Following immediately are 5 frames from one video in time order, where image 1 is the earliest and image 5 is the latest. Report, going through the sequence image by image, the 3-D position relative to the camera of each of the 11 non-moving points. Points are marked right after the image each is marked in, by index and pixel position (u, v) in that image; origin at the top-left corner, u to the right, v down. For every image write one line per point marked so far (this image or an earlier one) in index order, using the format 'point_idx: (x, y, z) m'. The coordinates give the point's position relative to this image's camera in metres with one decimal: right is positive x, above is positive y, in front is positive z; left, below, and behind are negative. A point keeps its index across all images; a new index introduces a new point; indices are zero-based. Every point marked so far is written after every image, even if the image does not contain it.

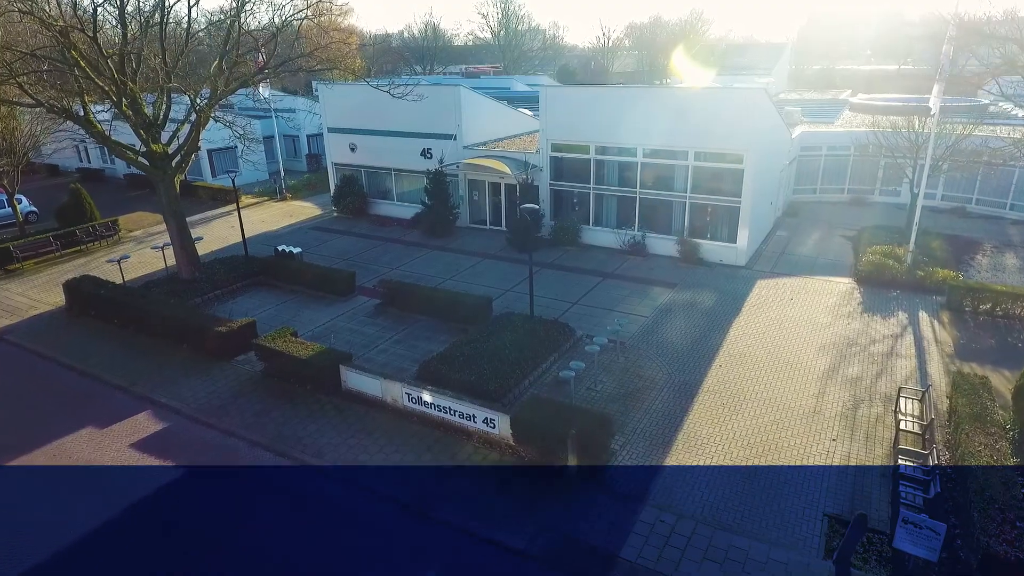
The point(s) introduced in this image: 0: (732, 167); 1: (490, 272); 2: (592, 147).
0: (+5.9, +3.3, +17.3) m
1: (-0.6, +0.4, +17.5) m
2: (+2.4, +4.2, +19.1) m
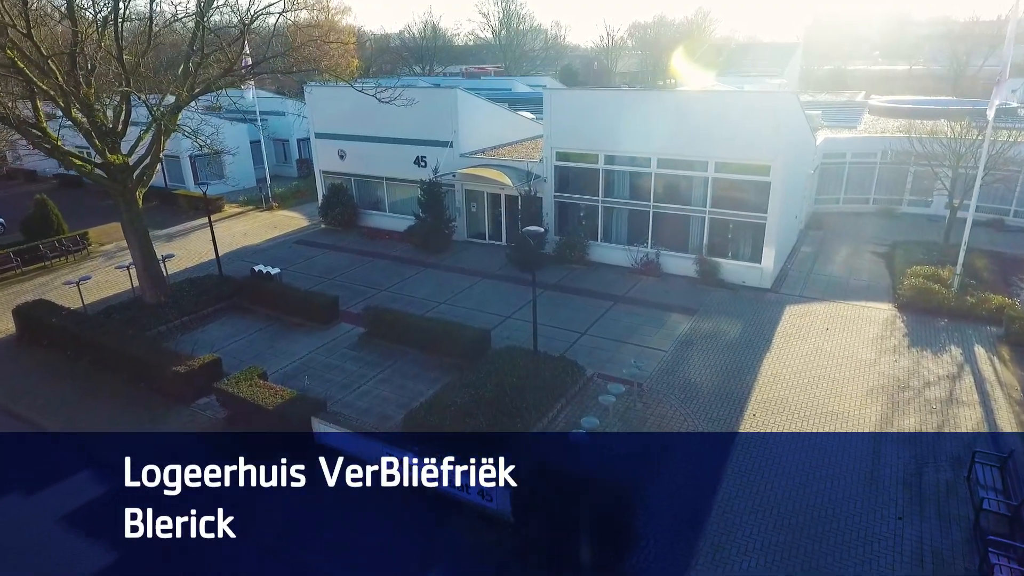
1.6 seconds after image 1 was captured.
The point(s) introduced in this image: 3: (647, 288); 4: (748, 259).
0: (+6.0, +2.7, +15.6) m
1: (-0.6, -0.2, +15.8) m
2: (+2.4, +3.6, +17.4) m
3: (+3.4, 0.0, +16.2) m
4: (+6.0, +0.7, +16.2) m
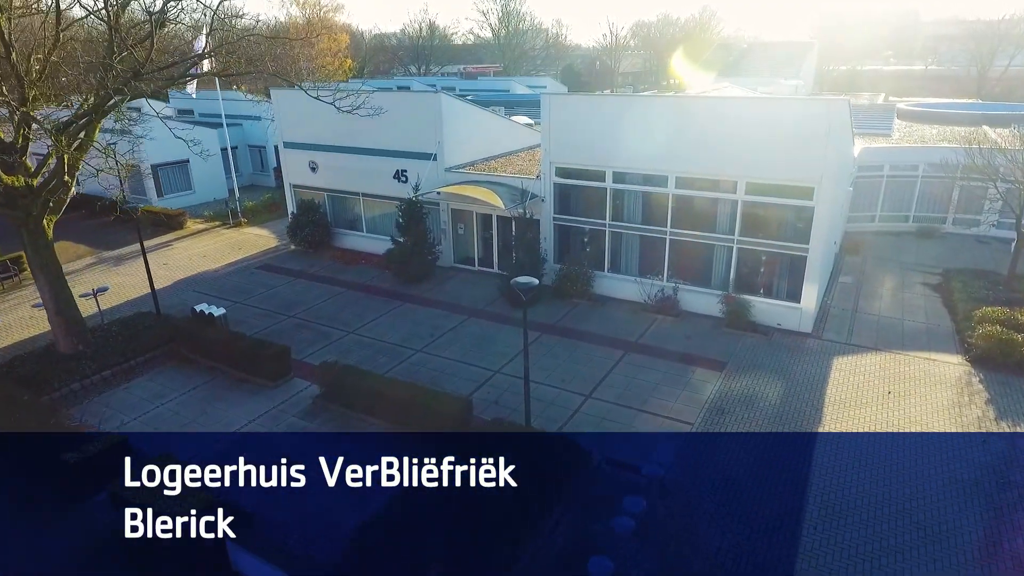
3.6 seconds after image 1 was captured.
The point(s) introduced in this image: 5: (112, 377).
0: (+5.8, +1.7, +13.0) m
1: (-0.8, -1.1, +13.2) m
2: (+2.2, +2.7, +14.8) m
3: (+3.2, -0.9, +13.6) m
4: (+5.8, -0.2, +13.6) m
5: (-7.7, -1.7, +12.2) m
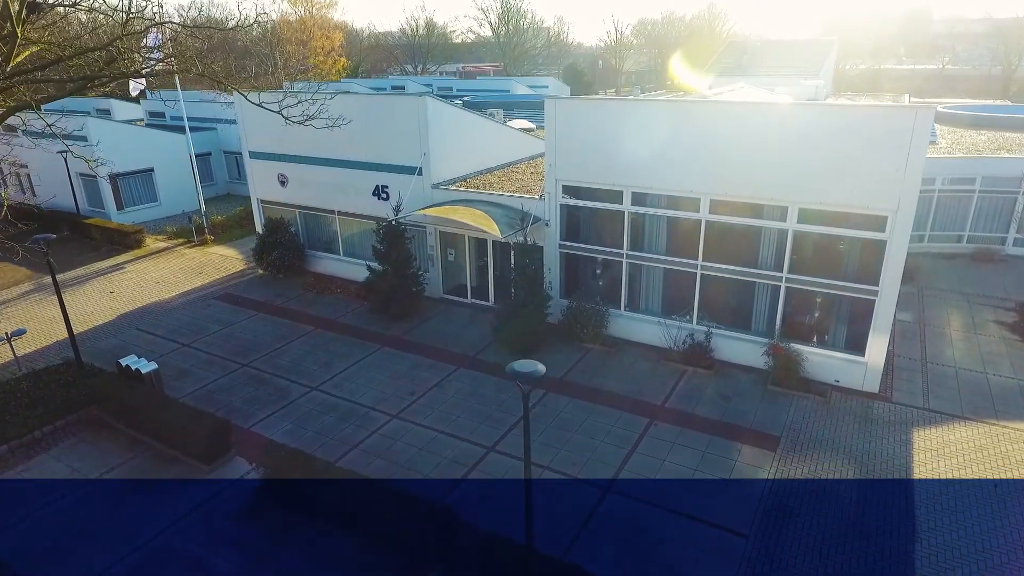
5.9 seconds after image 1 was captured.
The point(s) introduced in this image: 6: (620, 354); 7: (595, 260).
0: (+5.7, +0.9, +10.5) m
1: (-0.8, -2.0, +10.7) m
2: (+2.2, +1.8, +12.3) m
3: (+3.2, -1.8, +11.1) m
4: (+5.8, -1.0, +11.1) m
5: (-7.7, -2.5, +9.7) m
6: (+2.1, -1.3, +12.6) m
7: (+1.7, +0.6, +13.1) m
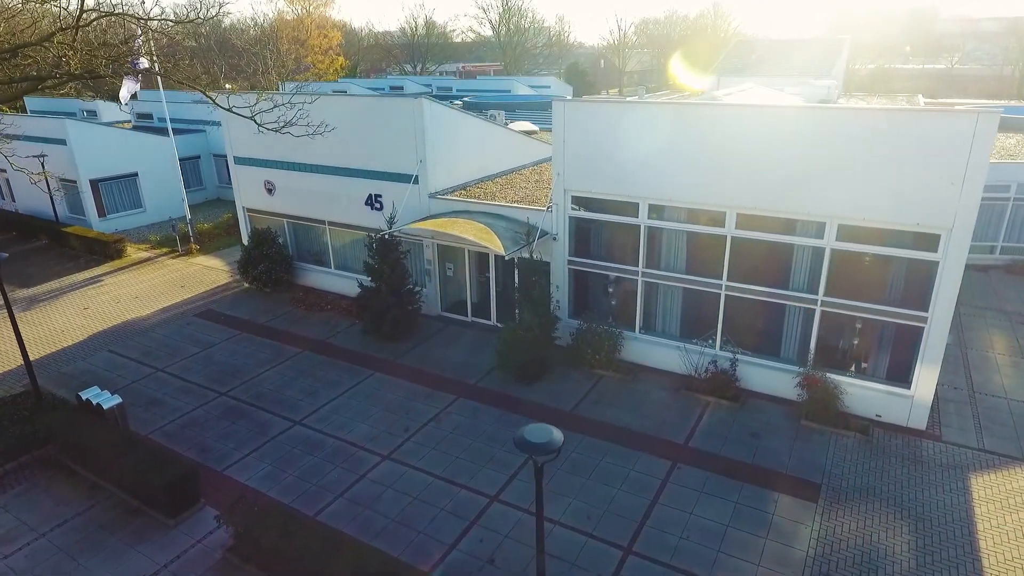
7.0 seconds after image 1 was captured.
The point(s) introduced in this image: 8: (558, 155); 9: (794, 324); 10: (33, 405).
0: (+5.8, +0.5, +9.4) m
1: (-0.7, -2.4, +9.6) m
2: (+2.3, +1.5, +11.2) m
3: (+3.3, -2.2, +10.0) m
4: (+5.9, -1.4, +10.0) m
5: (-7.6, -2.9, +8.6) m
6: (+2.2, -1.7, +11.4) m
7: (+1.8, +0.2, +12.0) m
8: (+0.8, +2.4, +11.6) m
9: (+4.7, -0.6, +10.5) m
10: (-7.8, -1.8, +10.3) m
